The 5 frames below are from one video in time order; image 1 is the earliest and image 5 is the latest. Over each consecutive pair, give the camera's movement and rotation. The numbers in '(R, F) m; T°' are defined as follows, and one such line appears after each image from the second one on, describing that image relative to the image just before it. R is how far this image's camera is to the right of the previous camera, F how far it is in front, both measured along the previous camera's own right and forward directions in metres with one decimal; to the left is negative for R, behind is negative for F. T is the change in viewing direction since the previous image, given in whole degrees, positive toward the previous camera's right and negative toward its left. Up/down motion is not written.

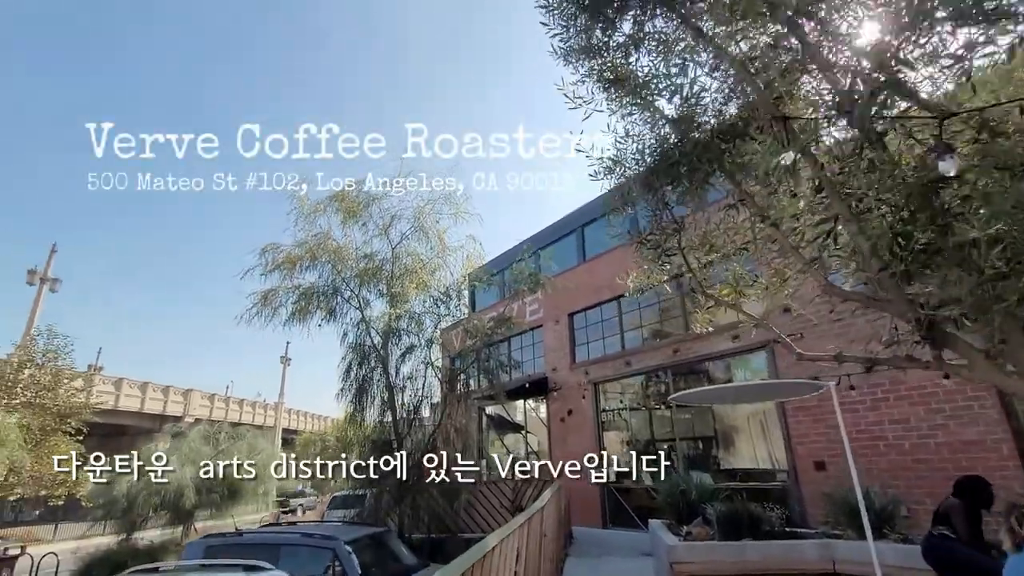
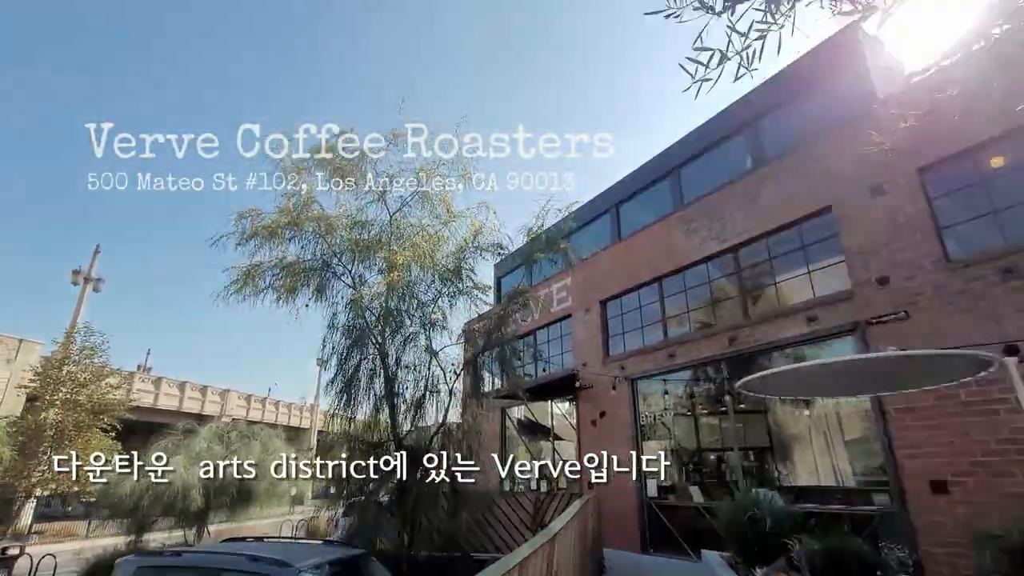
(+0.2, +1.1) m; -4°
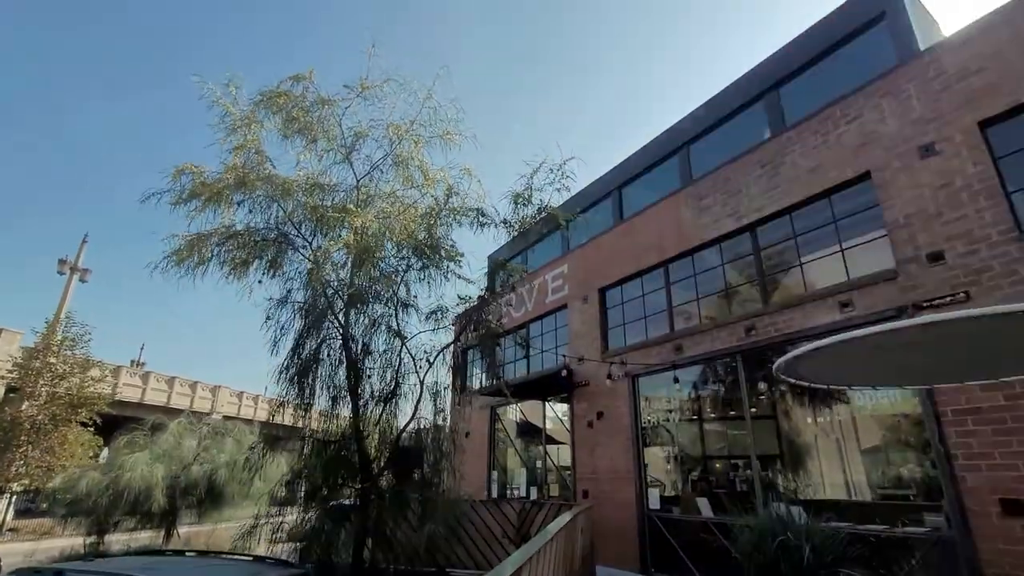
(+0.2, +0.8) m; 0°
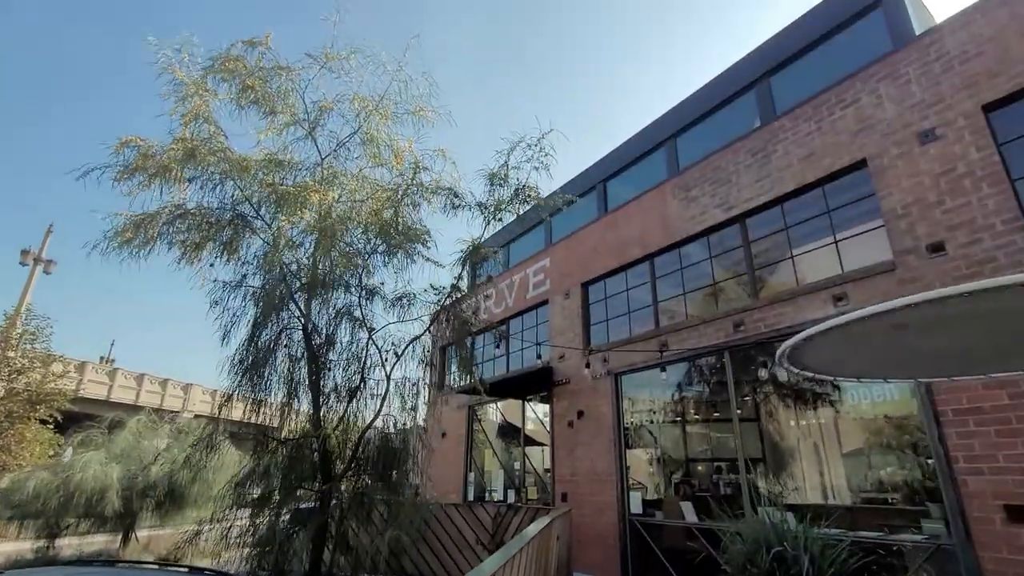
(+0.1, +0.3) m; +2°
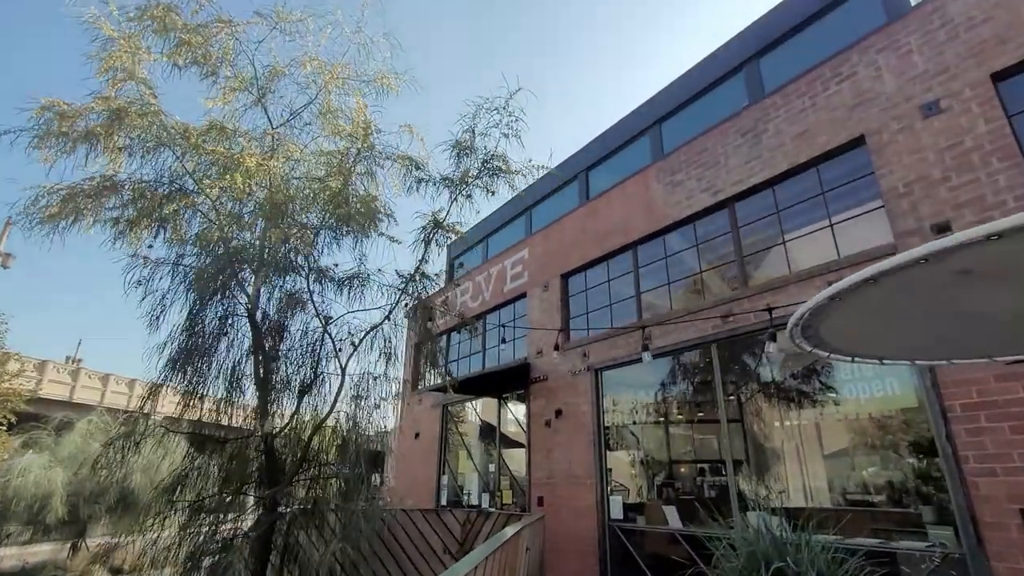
(+0.1, +0.4) m; +2°
